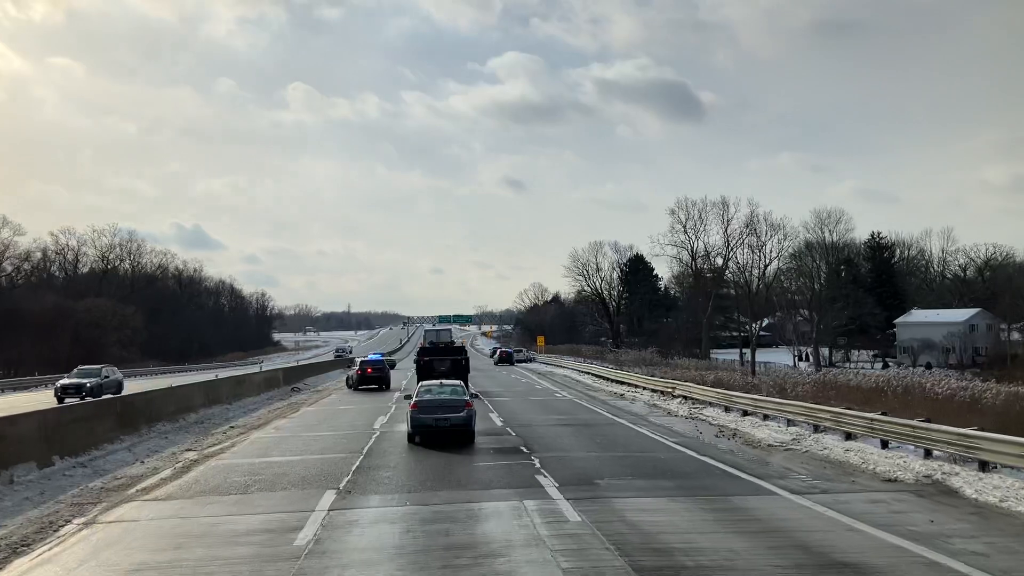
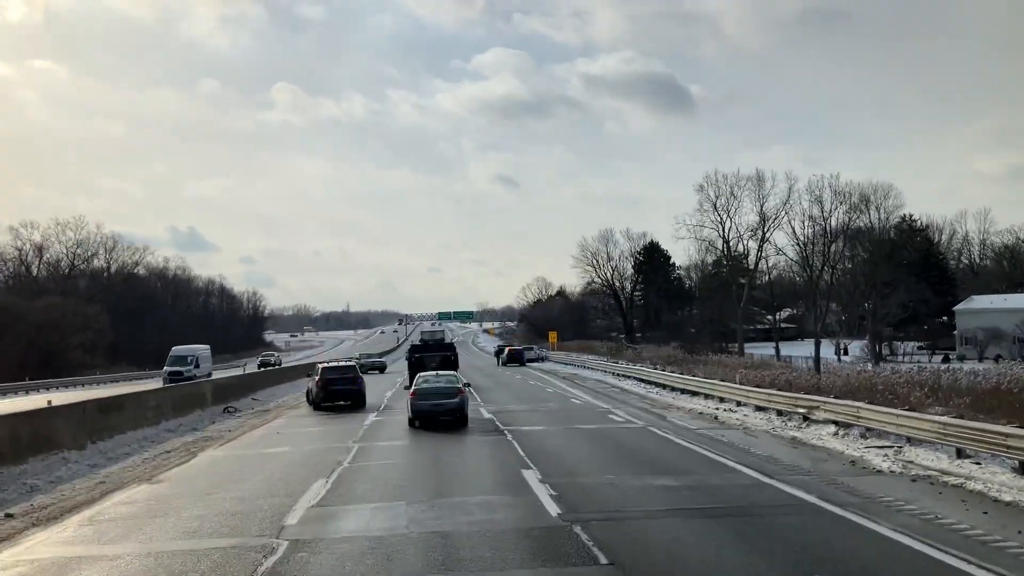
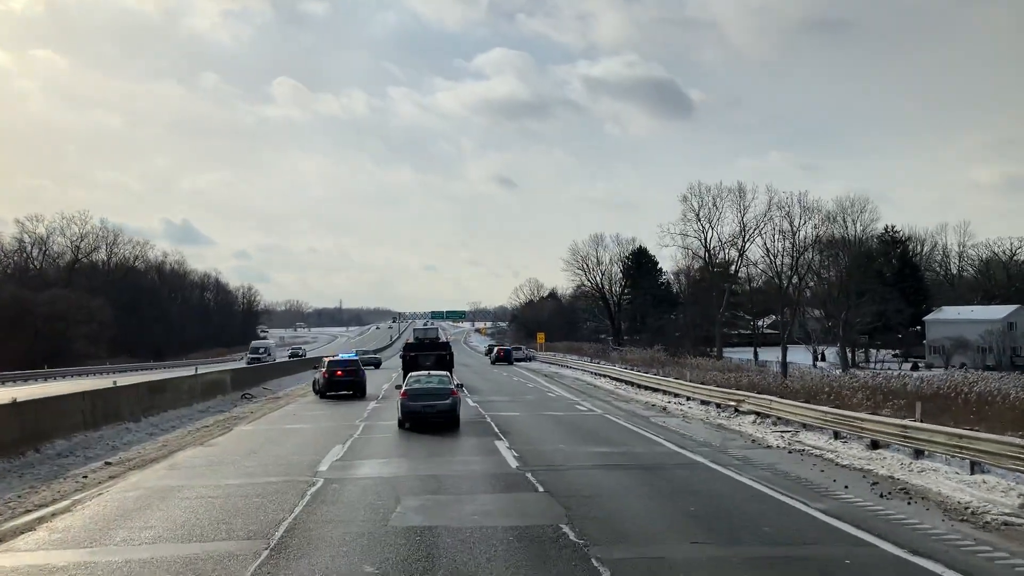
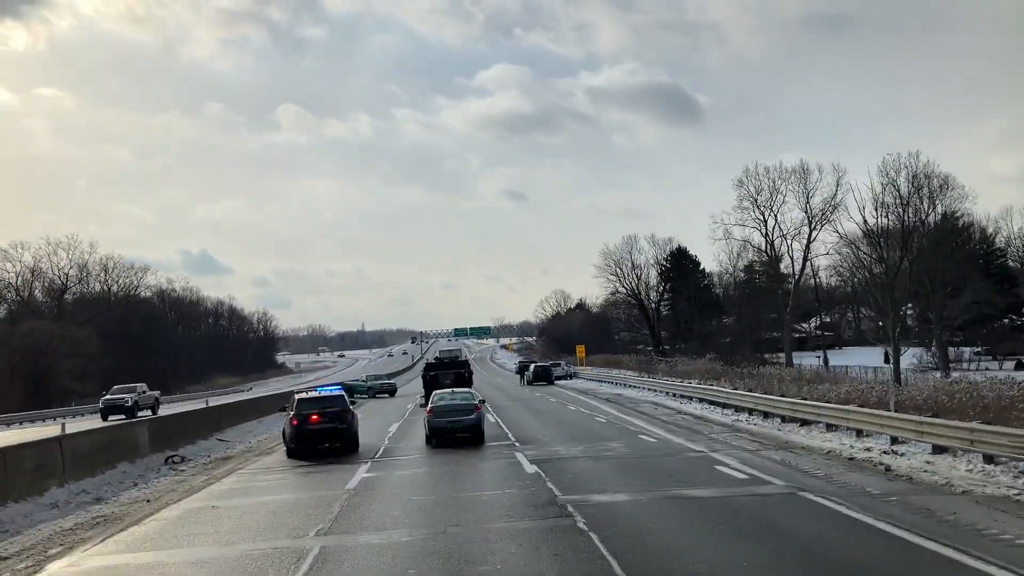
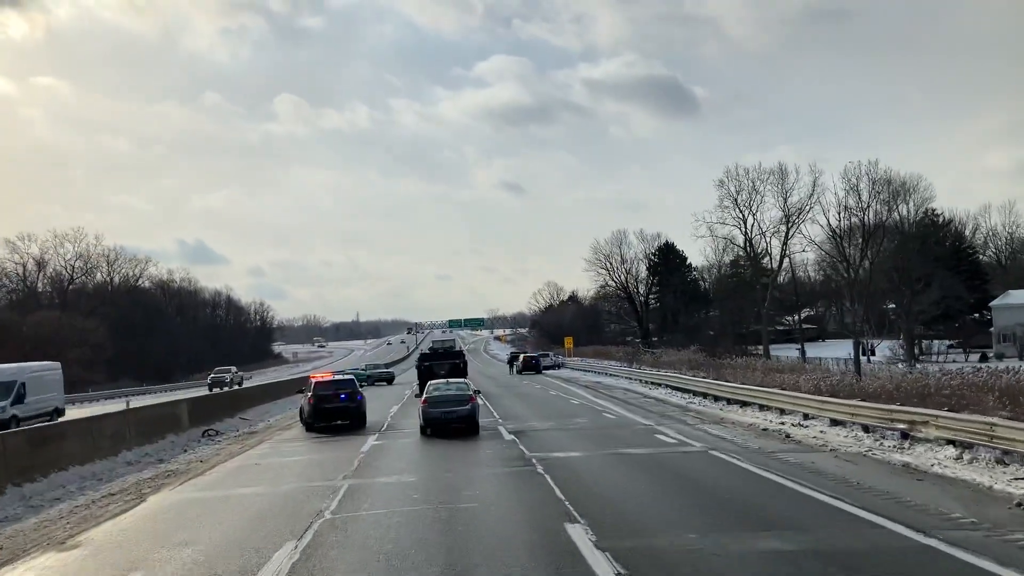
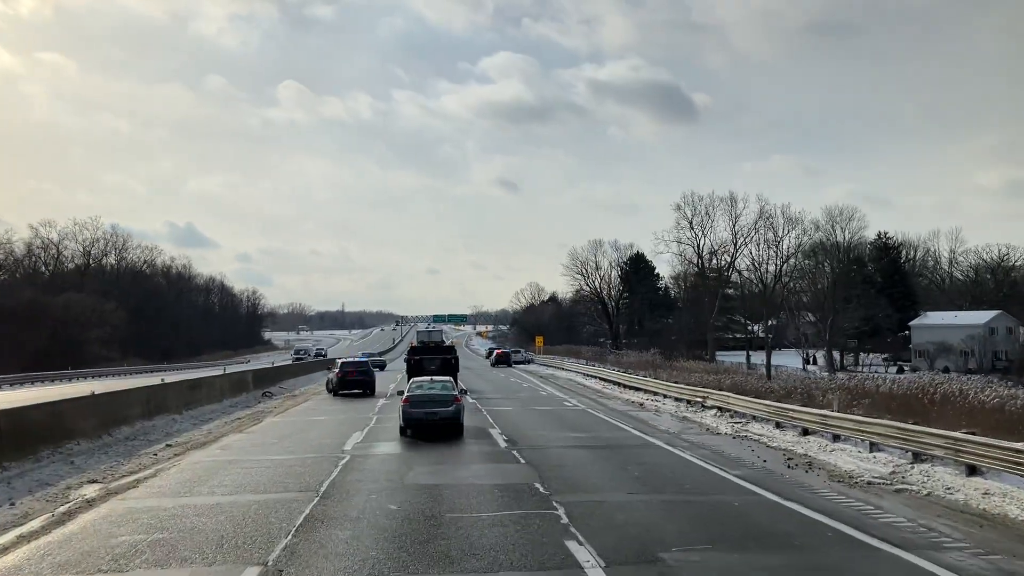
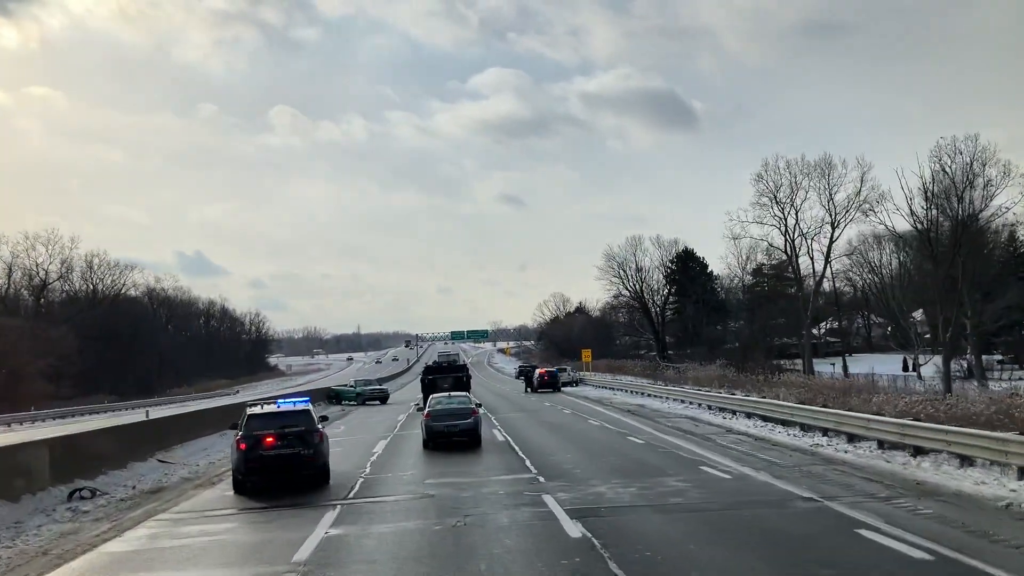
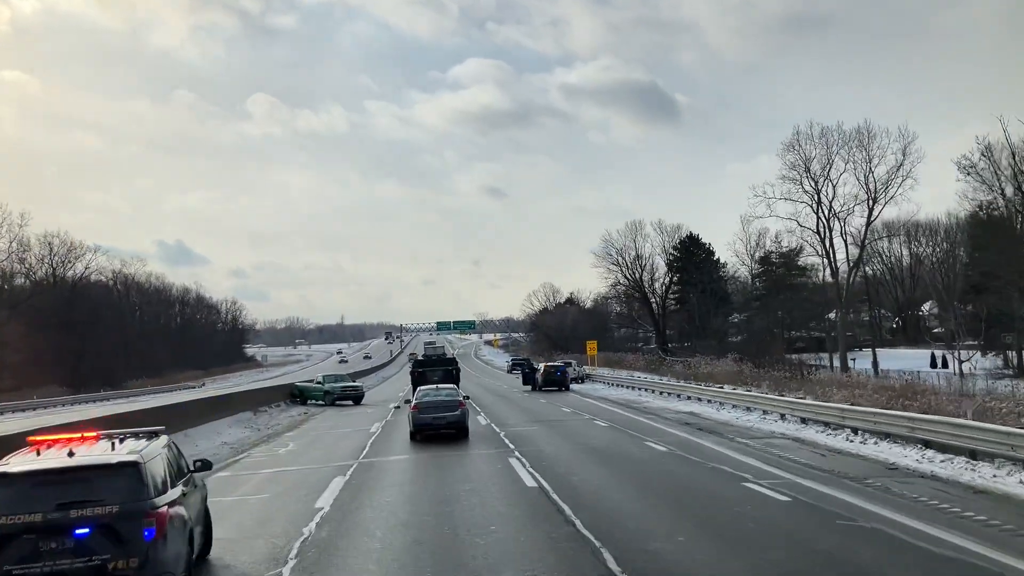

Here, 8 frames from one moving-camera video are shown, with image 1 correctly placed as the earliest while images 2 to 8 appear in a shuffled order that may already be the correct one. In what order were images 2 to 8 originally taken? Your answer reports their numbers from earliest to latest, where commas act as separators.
6, 3, 2, 5, 4, 7, 8
